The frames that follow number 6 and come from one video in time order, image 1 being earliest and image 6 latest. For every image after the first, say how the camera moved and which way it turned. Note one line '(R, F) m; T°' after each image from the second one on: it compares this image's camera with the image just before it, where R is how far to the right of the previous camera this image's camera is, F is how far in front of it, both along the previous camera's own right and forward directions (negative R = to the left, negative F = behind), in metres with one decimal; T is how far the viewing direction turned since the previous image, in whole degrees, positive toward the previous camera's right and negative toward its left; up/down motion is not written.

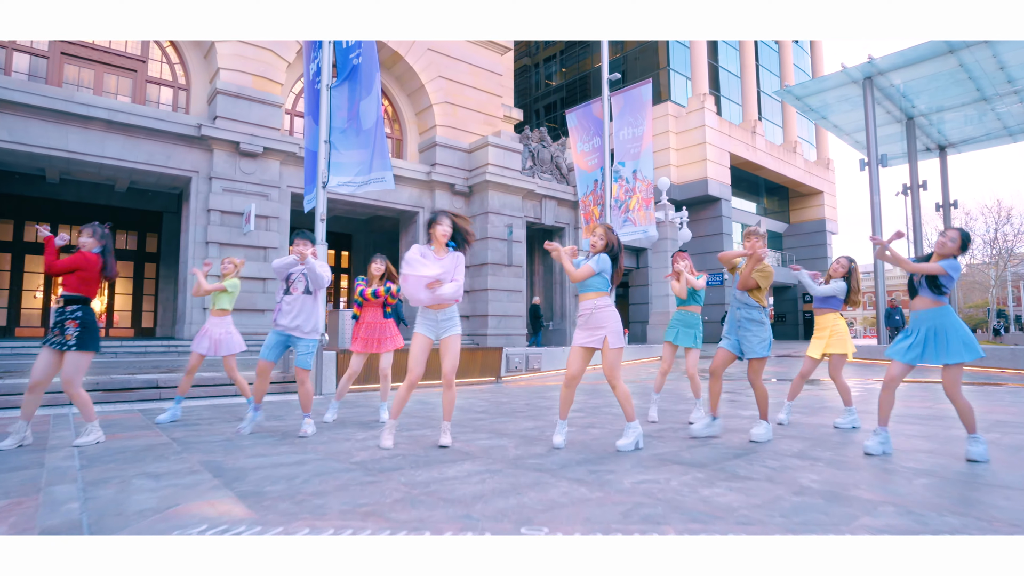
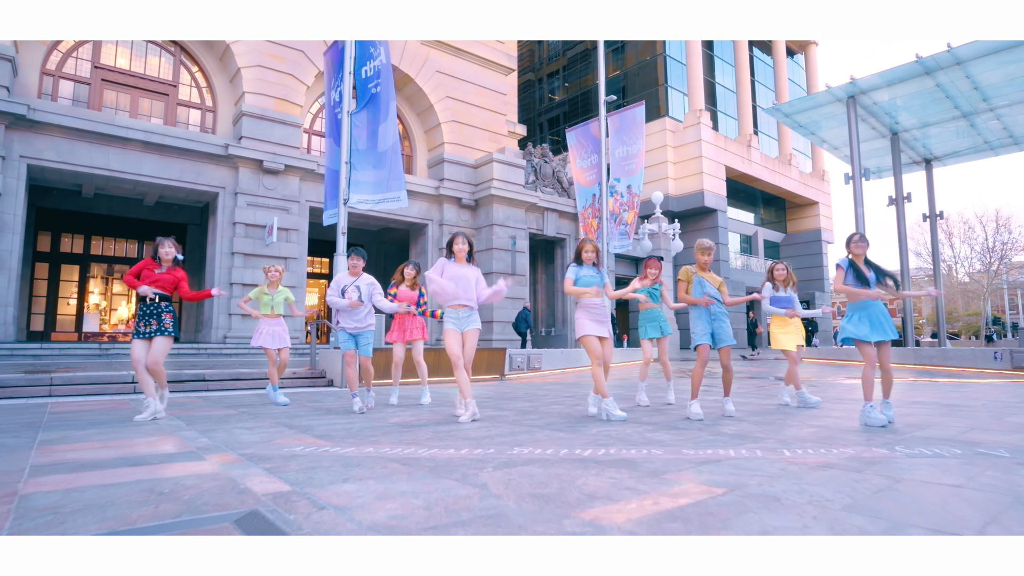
(0.0, -1.2) m; 0°
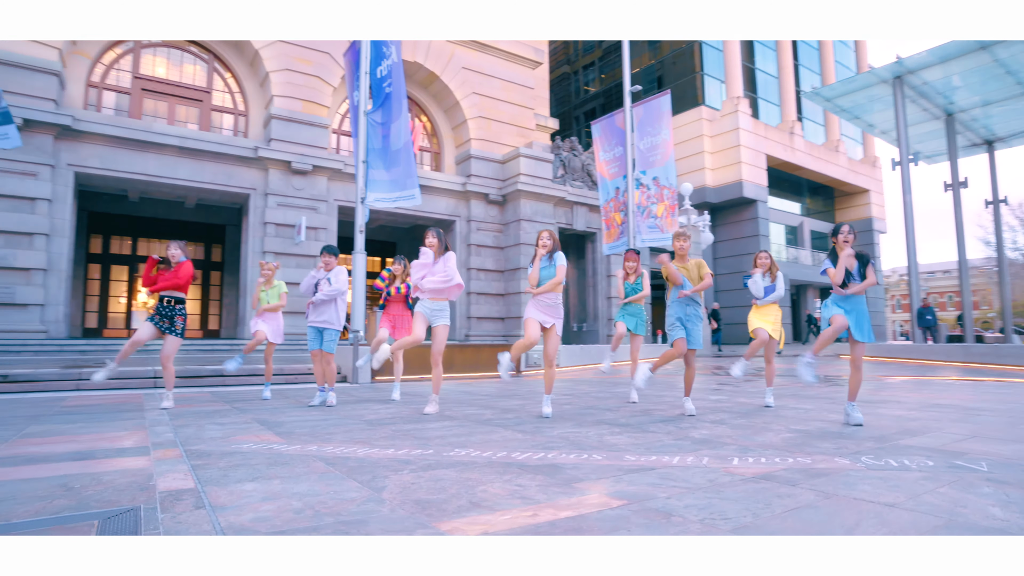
(+0.6, +0.2) m; -4°
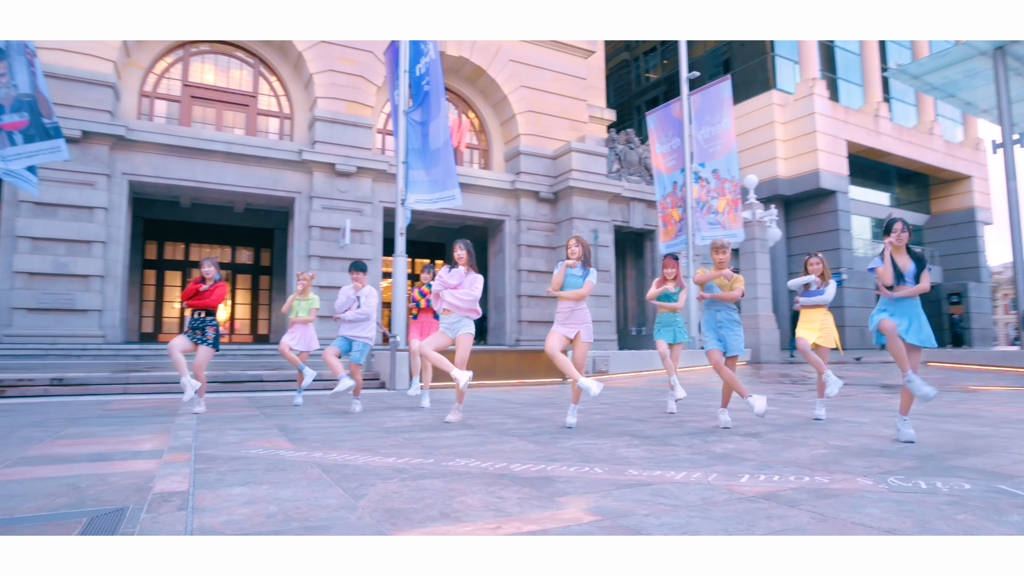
(+0.3, +0.4) m; -6°
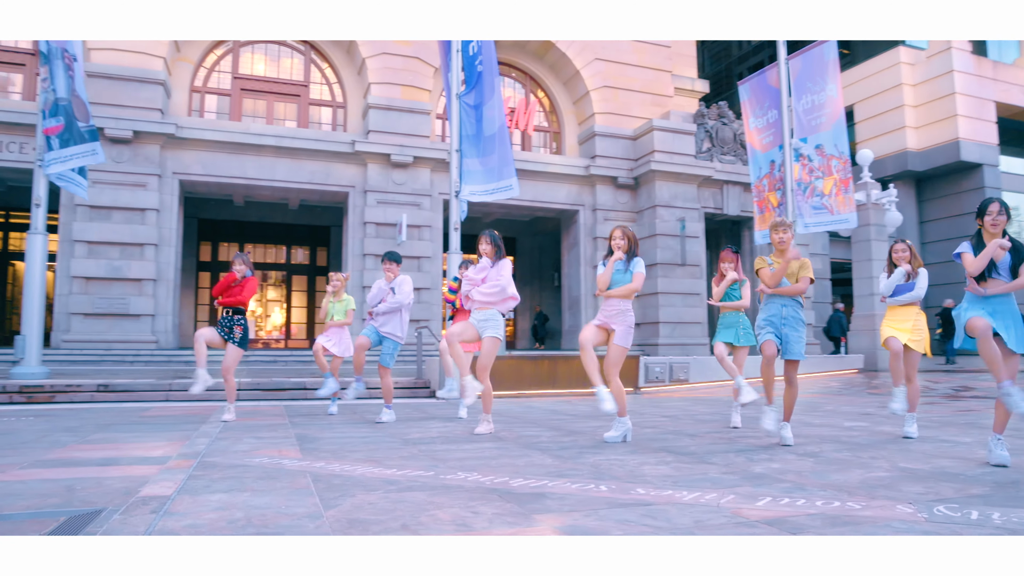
(0.0, +0.4) m; -4°
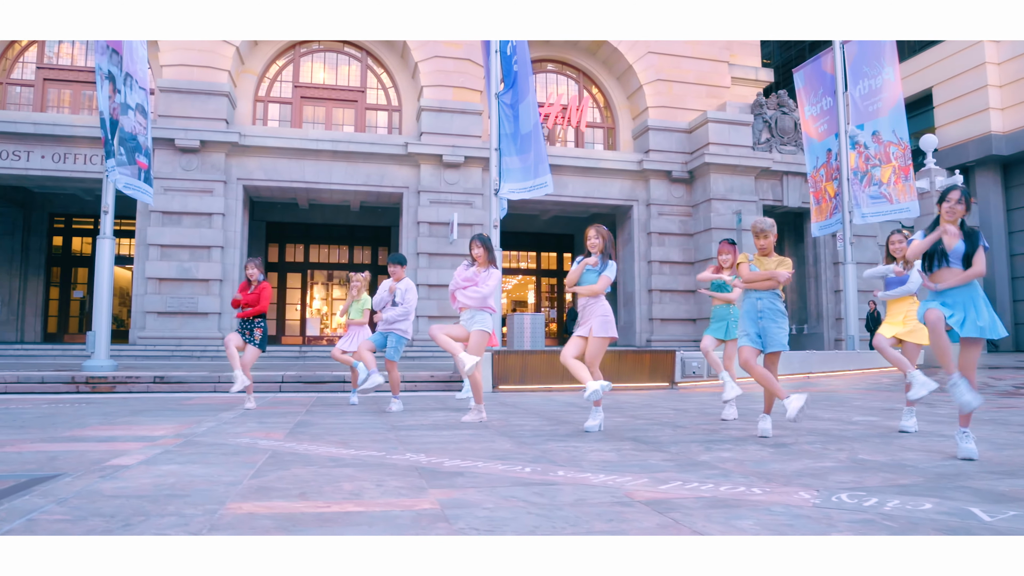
(+0.6, 0.0) m; -7°
